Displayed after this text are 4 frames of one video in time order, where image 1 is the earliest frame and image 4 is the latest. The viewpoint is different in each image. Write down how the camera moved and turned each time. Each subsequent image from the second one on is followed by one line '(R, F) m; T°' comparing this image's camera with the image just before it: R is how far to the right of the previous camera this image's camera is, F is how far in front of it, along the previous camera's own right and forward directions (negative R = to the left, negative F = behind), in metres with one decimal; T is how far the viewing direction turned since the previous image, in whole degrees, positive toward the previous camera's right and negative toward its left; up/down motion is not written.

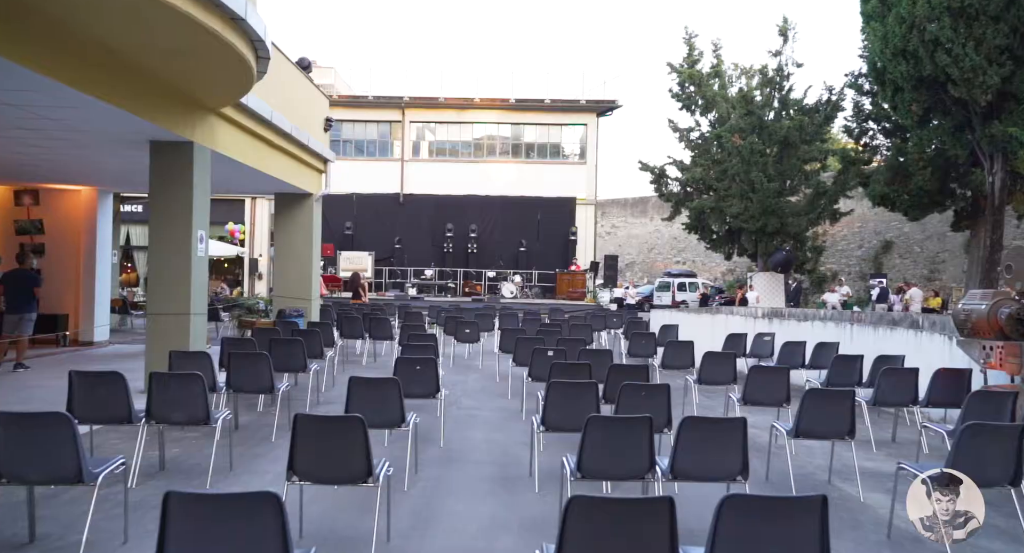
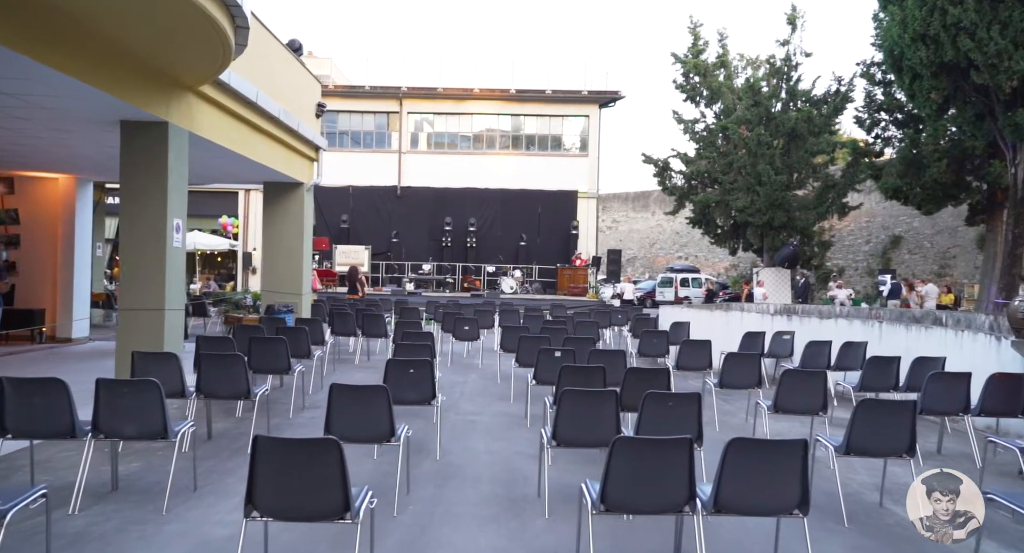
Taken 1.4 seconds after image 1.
(0.0, +0.6) m; 0°
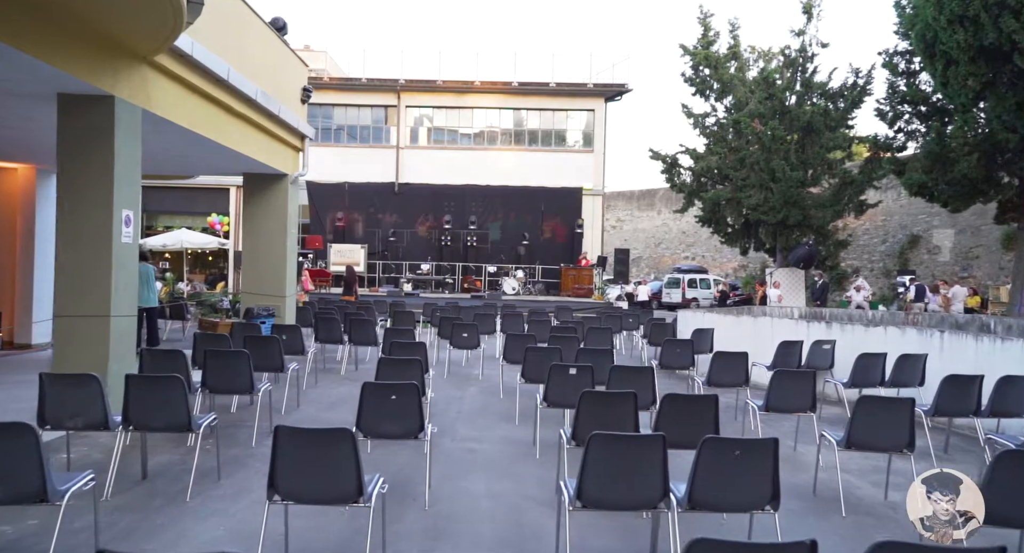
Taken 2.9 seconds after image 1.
(0.0, +1.0) m; 0°
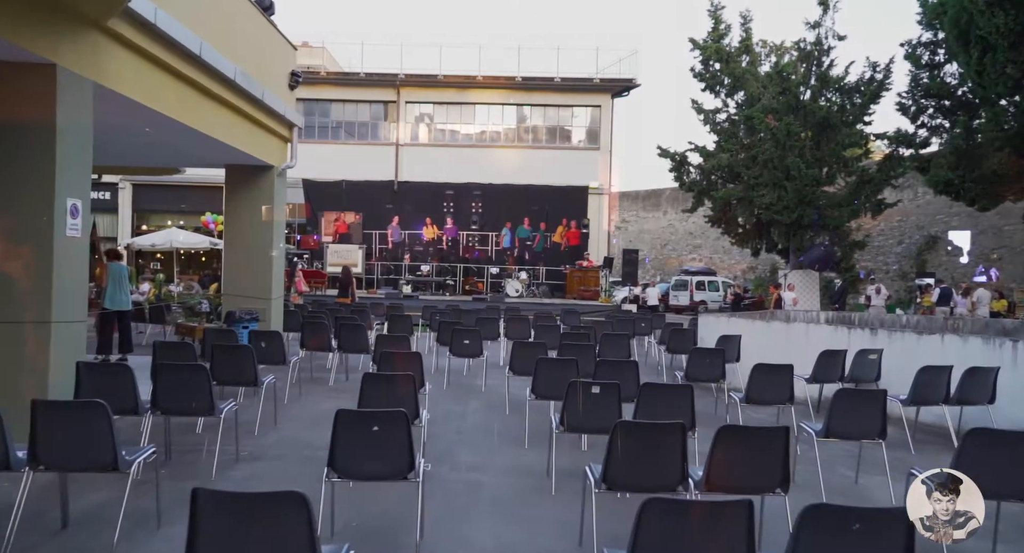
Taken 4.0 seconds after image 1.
(-0.1, +0.9) m; 0°
